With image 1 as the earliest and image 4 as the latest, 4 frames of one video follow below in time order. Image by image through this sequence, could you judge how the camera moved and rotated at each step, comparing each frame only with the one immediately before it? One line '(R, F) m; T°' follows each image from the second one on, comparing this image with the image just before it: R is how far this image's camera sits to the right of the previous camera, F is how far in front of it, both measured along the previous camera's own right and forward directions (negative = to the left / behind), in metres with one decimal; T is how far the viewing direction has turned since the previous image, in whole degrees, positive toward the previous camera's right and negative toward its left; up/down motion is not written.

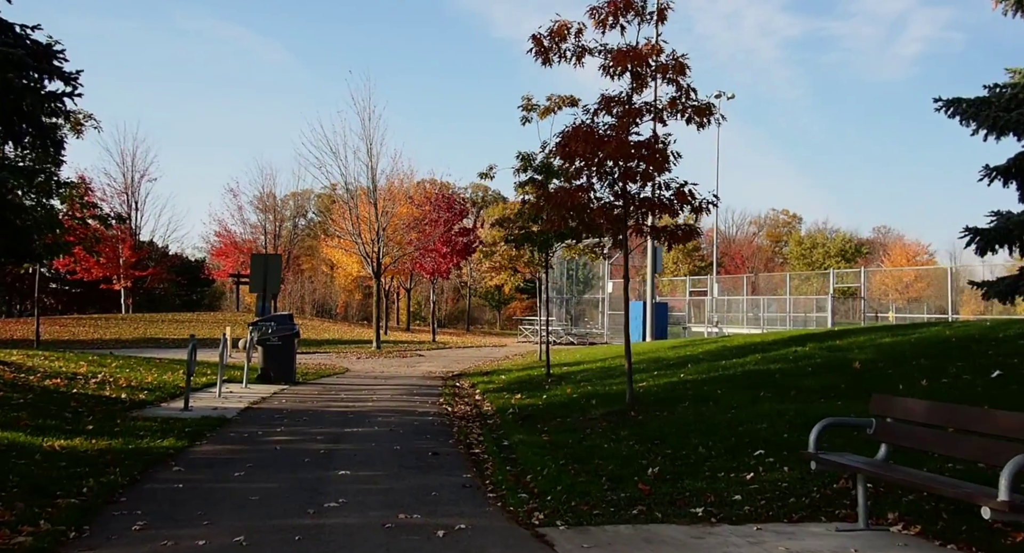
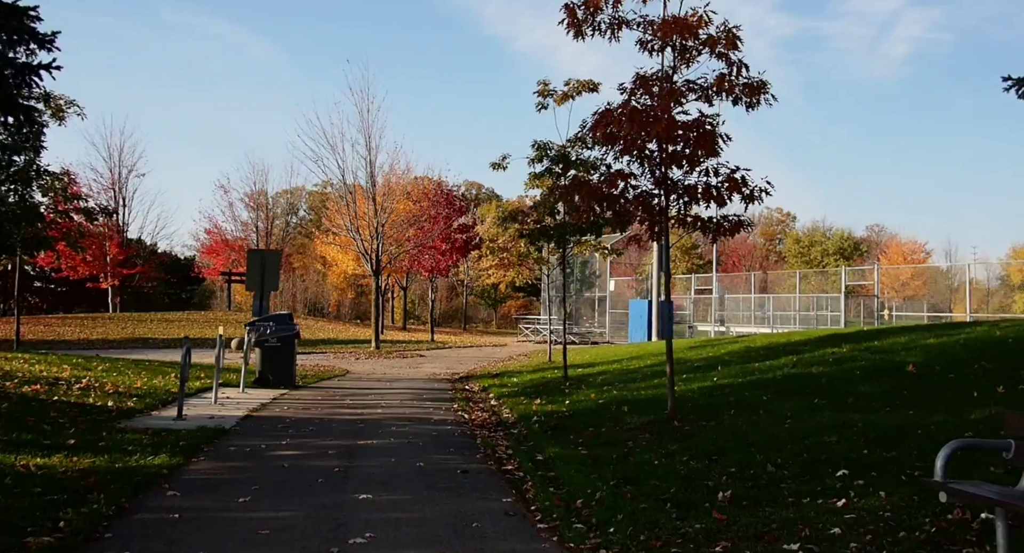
(-0.4, +1.2) m; +1°
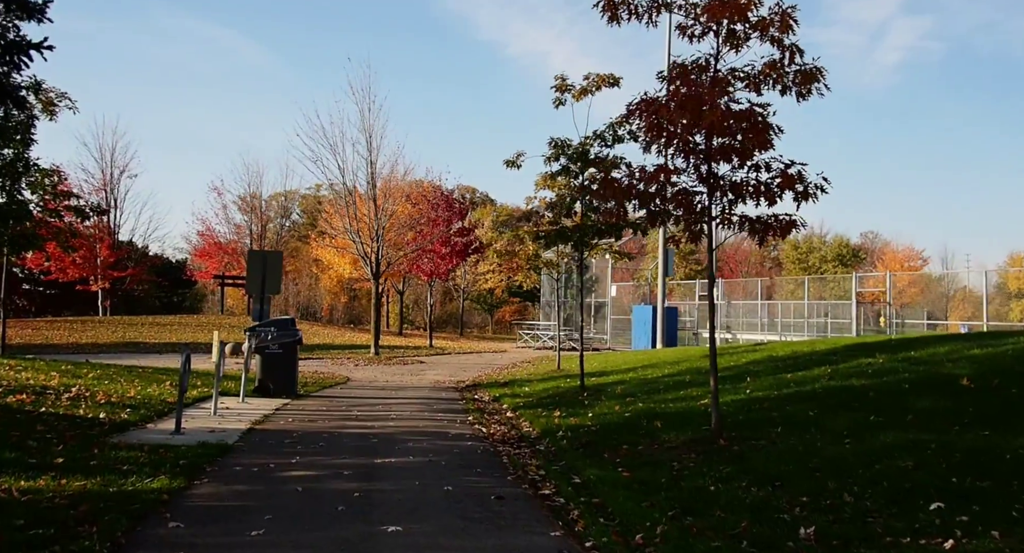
(-0.4, +0.9) m; 0°
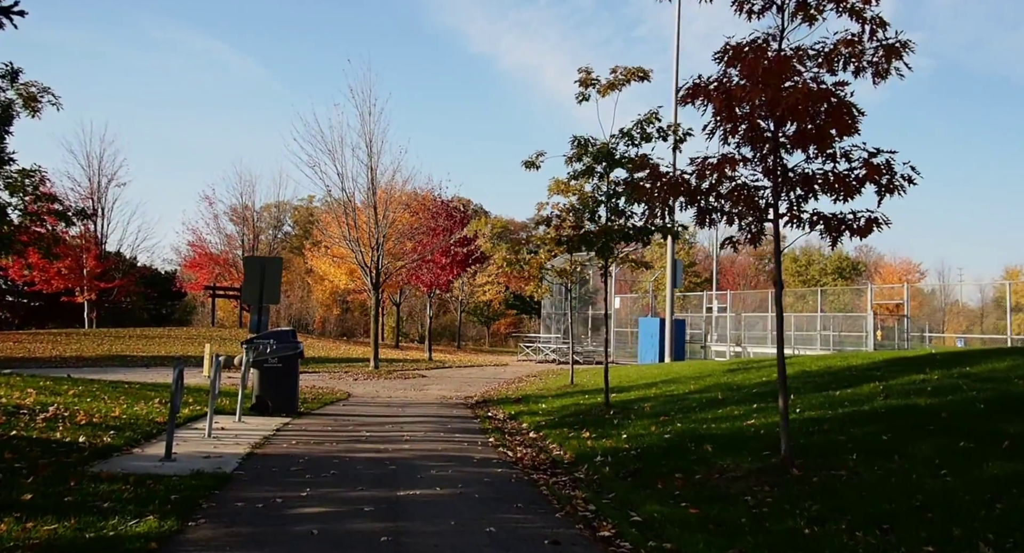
(-0.5, +1.3) m; +1°
